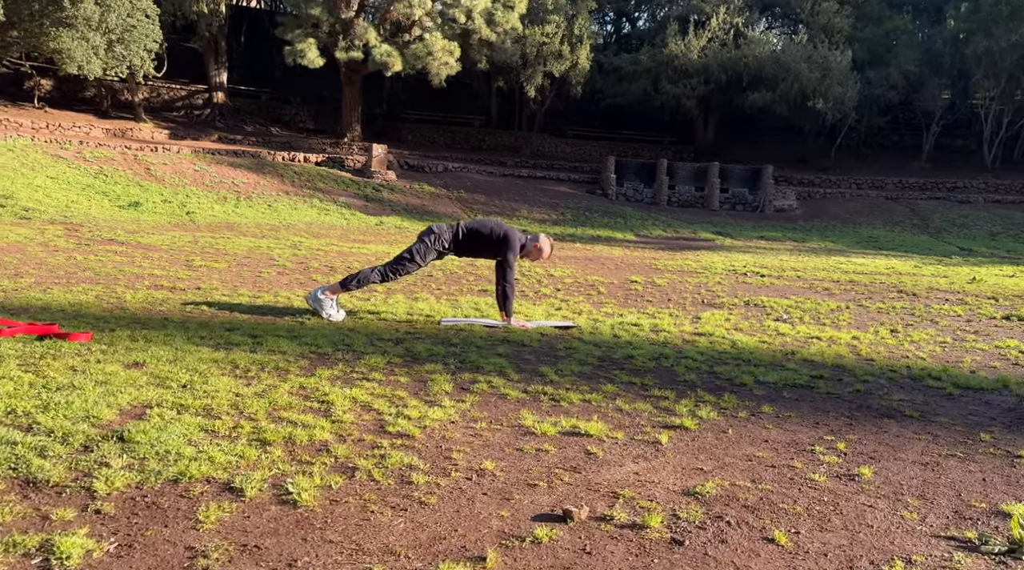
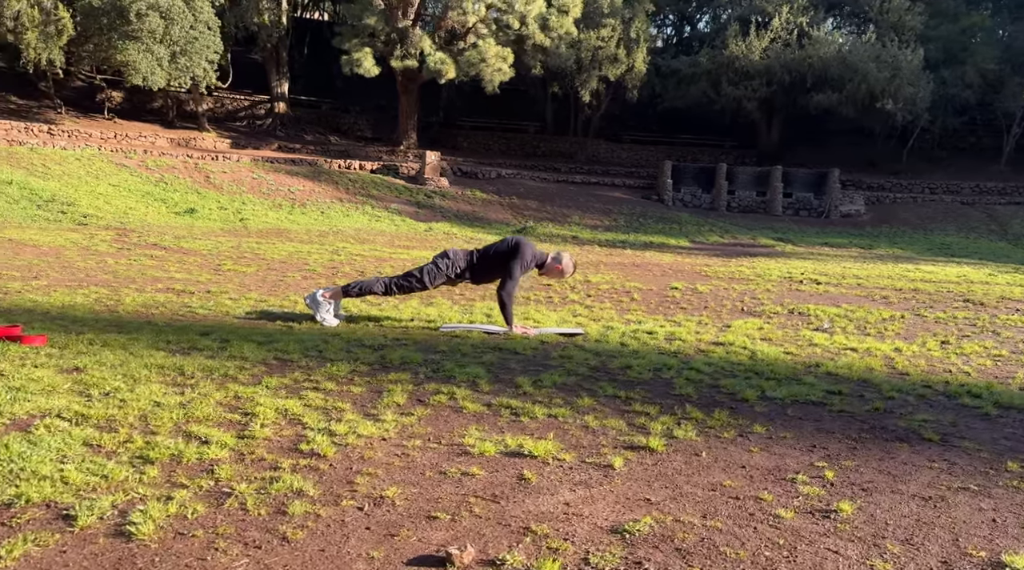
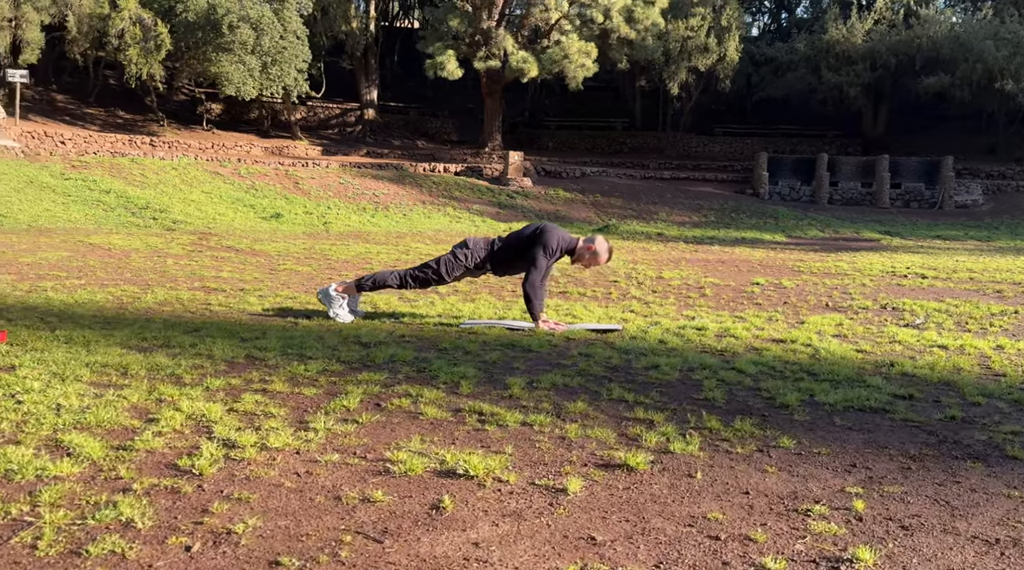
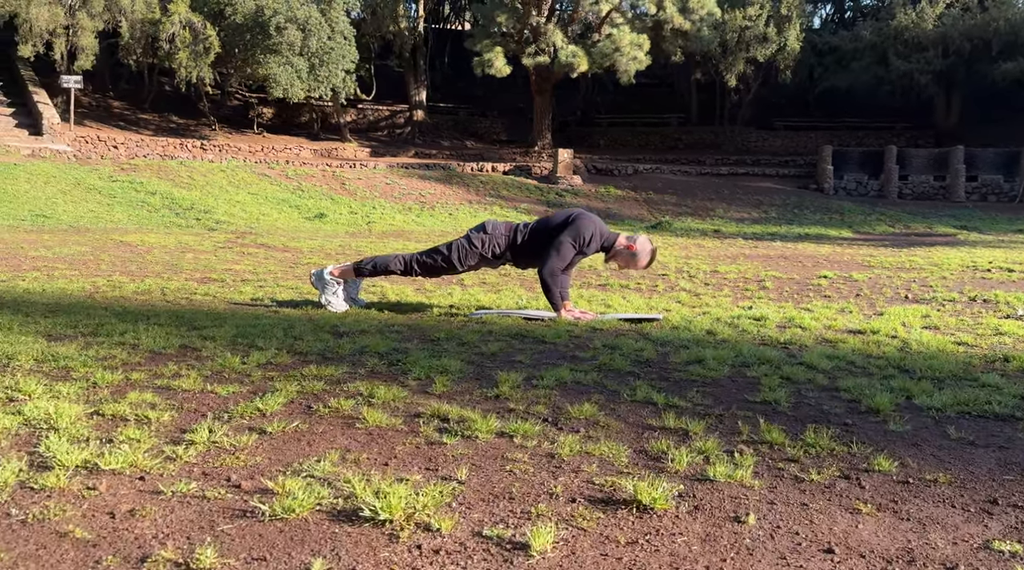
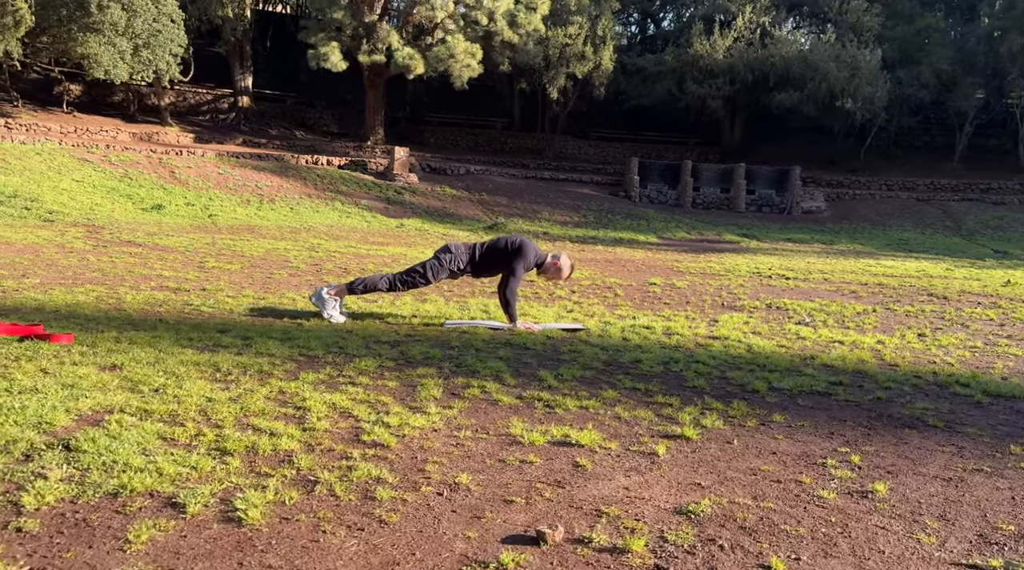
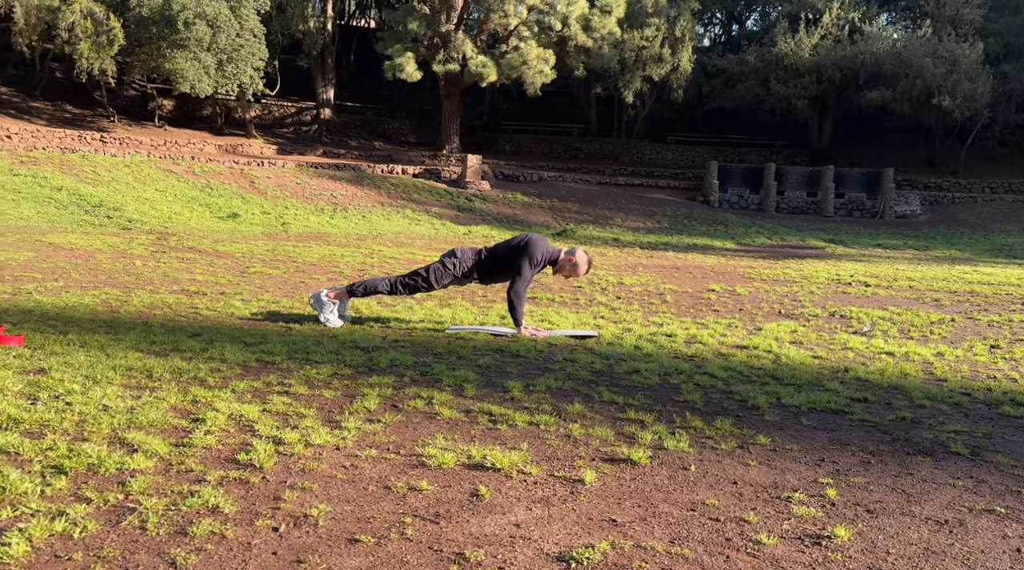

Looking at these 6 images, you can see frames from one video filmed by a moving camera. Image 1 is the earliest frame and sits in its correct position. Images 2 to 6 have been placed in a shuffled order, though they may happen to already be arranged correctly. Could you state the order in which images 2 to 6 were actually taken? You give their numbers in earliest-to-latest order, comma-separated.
5, 2, 6, 3, 4
